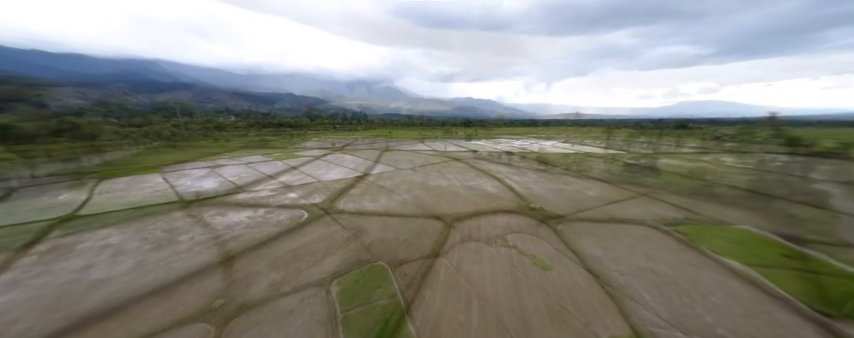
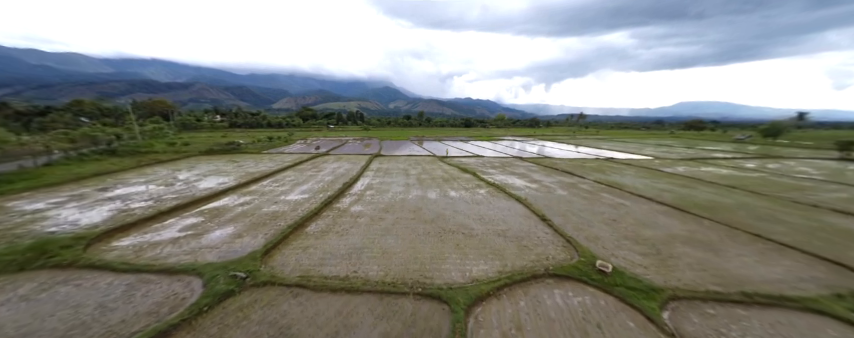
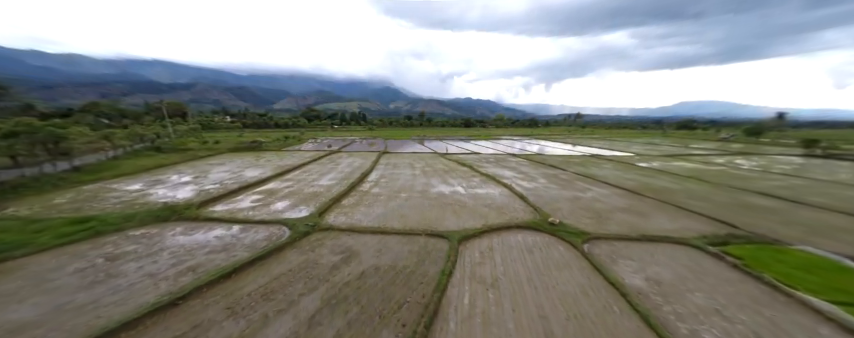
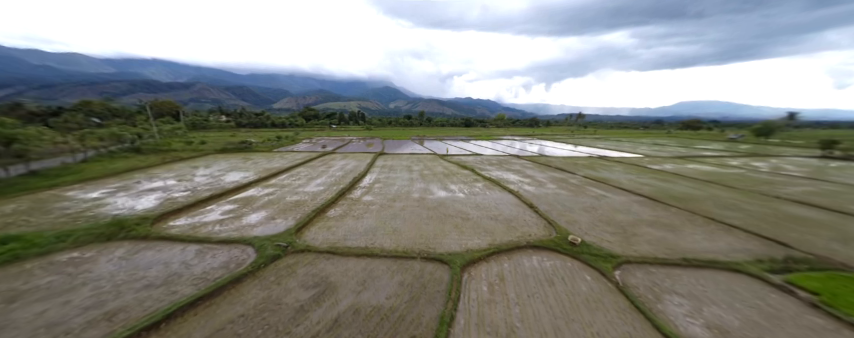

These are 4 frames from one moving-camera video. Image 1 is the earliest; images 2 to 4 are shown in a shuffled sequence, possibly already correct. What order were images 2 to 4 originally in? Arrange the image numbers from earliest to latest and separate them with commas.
3, 4, 2
